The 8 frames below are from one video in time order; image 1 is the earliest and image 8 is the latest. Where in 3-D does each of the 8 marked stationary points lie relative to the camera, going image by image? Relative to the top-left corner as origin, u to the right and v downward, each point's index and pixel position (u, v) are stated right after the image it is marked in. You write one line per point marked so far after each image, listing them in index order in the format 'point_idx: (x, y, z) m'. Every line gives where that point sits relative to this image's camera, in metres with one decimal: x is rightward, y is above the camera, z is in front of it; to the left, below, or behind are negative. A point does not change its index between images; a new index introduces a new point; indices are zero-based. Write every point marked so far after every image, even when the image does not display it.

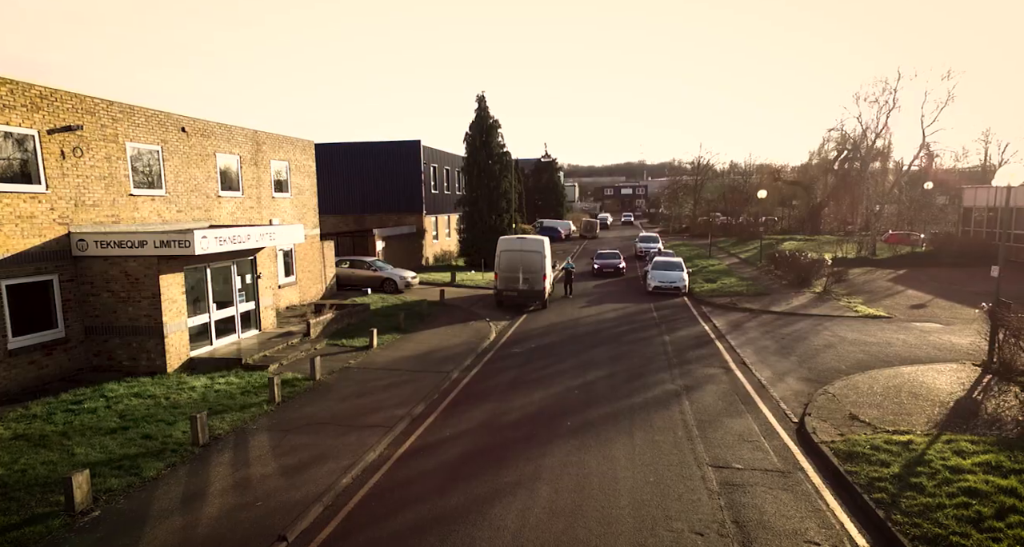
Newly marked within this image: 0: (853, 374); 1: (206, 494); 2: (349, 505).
0: (+7.1, -2.1, +14.2) m
1: (-3.8, -2.7, +8.6) m
2: (-2.0, -2.9, +8.6) m
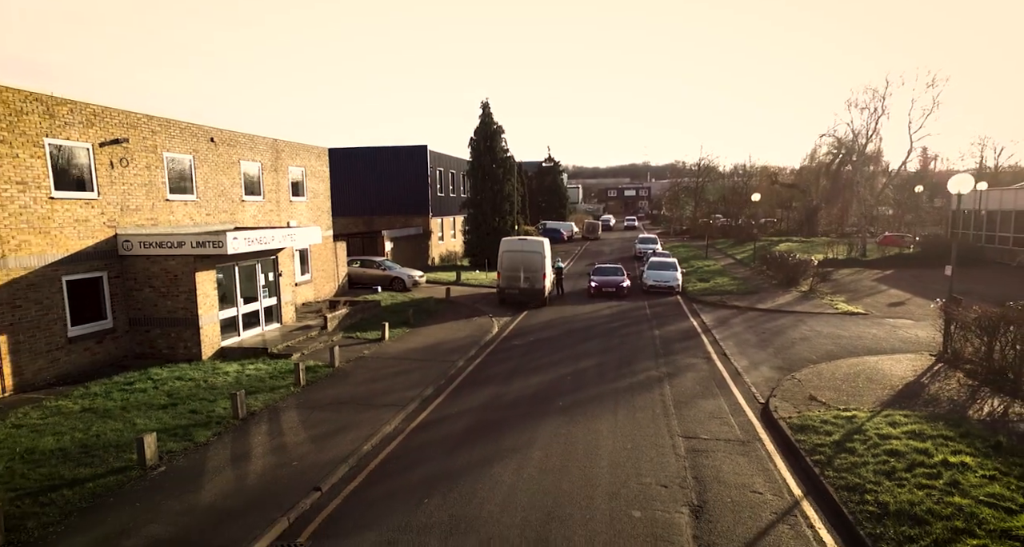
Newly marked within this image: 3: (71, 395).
0: (+7.1, -2.0, +15.7) m
1: (-3.9, -2.7, +10.2) m
2: (-2.1, -2.8, +10.1) m
3: (-7.9, -2.2, +12.3) m
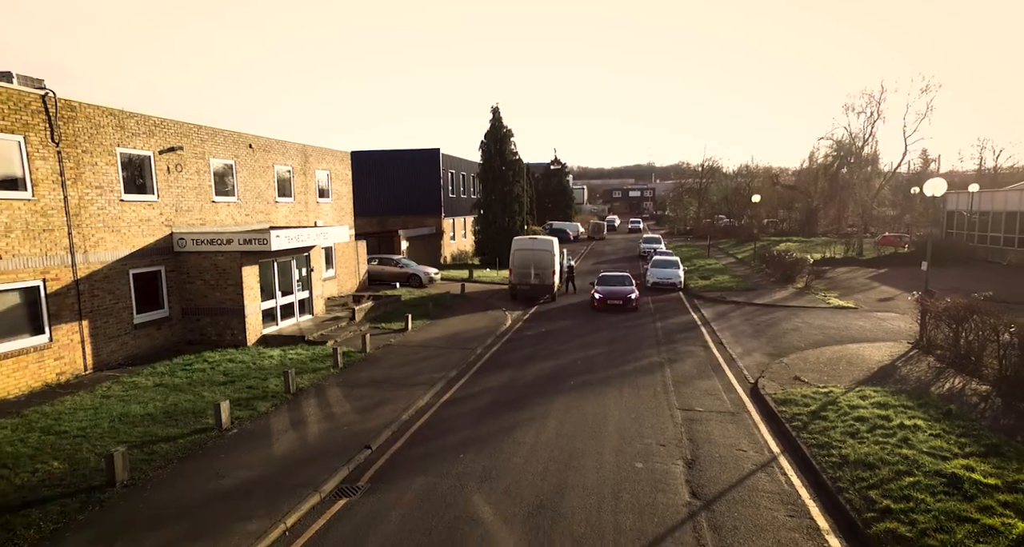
0: (+7.4, -1.9, +17.3) m
1: (-3.6, -2.5, +11.8) m
2: (-1.7, -2.7, +11.8) m
3: (-7.6, -2.0, +14.0) m
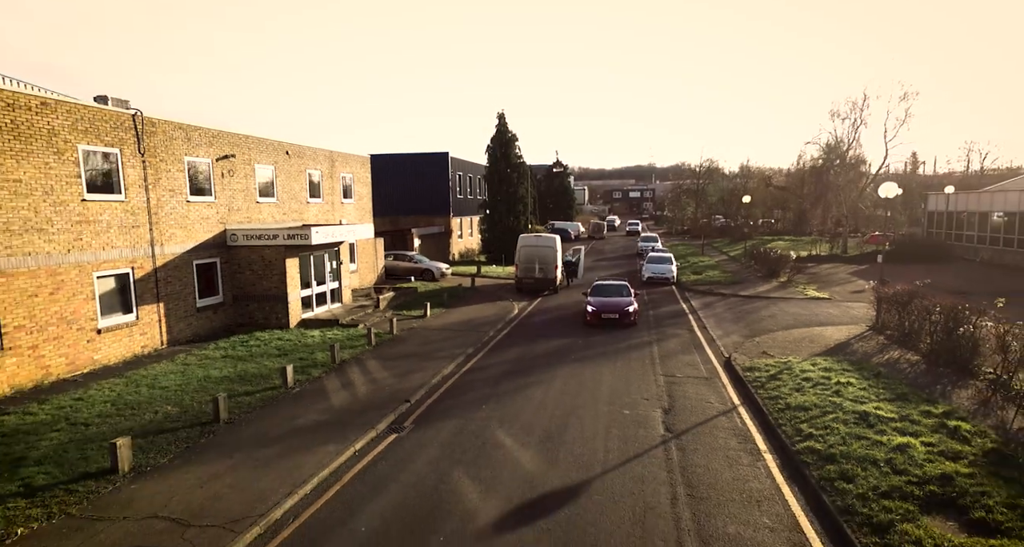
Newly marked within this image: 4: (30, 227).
0: (+7.7, -1.7, +19.8) m
1: (-3.3, -2.3, +14.4) m
2: (-1.5, -2.4, +14.3) m
3: (-7.3, -1.8, +16.5) m
4: (-9.0, +0.8, +12.7) m
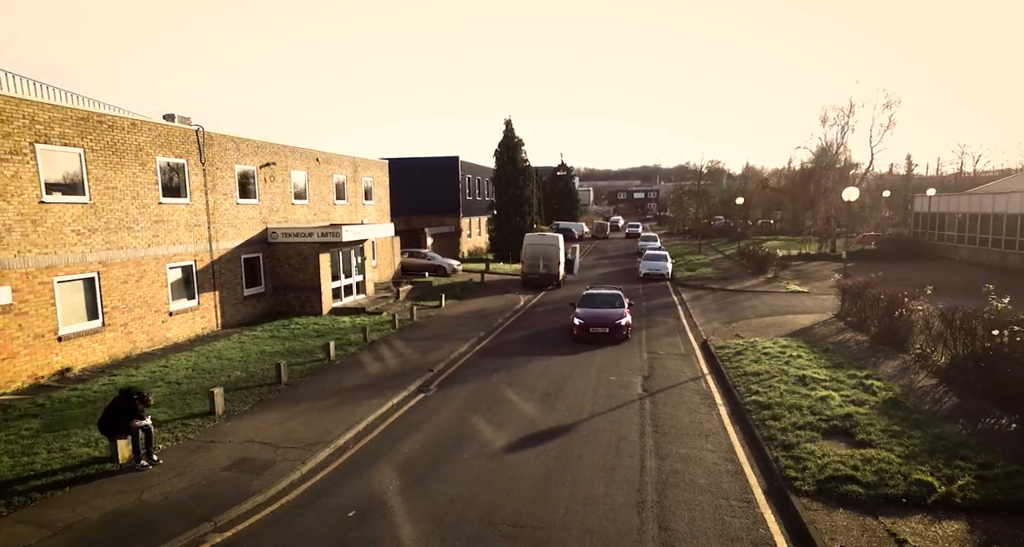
0: (+7.9, -1.5, +22.4) m
1: (-3.2, -2.1, +17.0) m
2: (-1.3, -2.2, +16.9) m
3: (-7.1, -1.6, +19.2) m
4: (-8.8, +1.1, +15.4) m
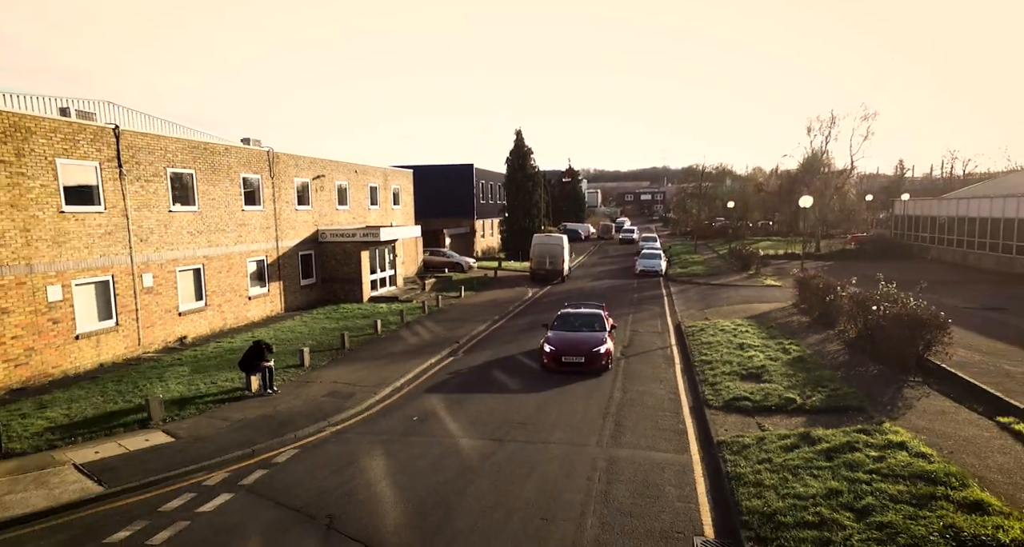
0: (+8.3, -1.3, +26.5) m
1: (-2.9, -1.9, +21.4) m
2: (-1.1, -2.0, +21.2) m
3: (-6.8, -1.3, +23.6) m
4: (-8.5, +1.3, +19.8) m
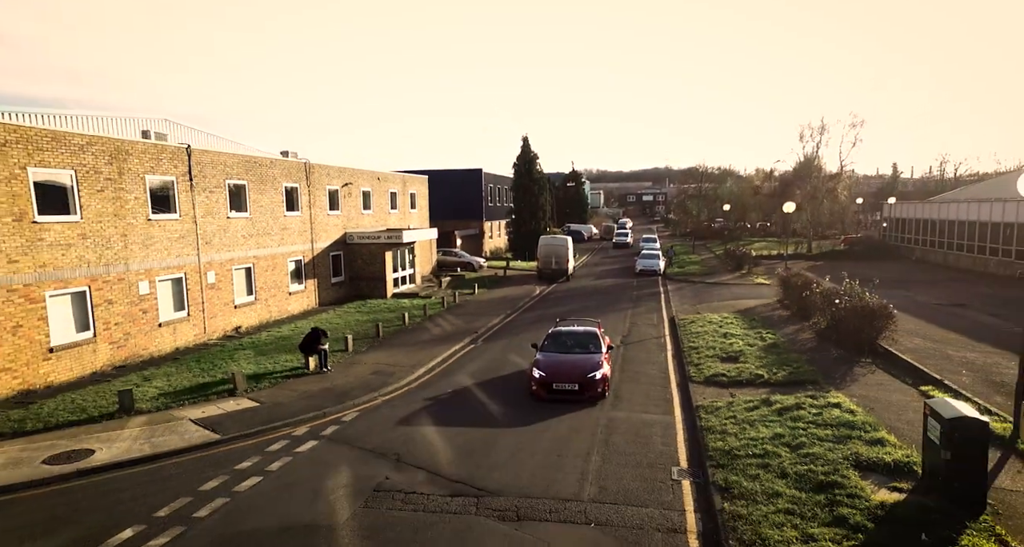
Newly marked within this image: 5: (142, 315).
0: (+8.7, -1.2, +29.1) m
1: (-2.5, -1.8, +24.0) m
2: (-0.6, -2.0, +23.9) m
3: (-6.4, -1.3, +26.2) m
4: (-8.1, +1.3, +22.5) m
5: (-8.9, -1.0, +16.4) m
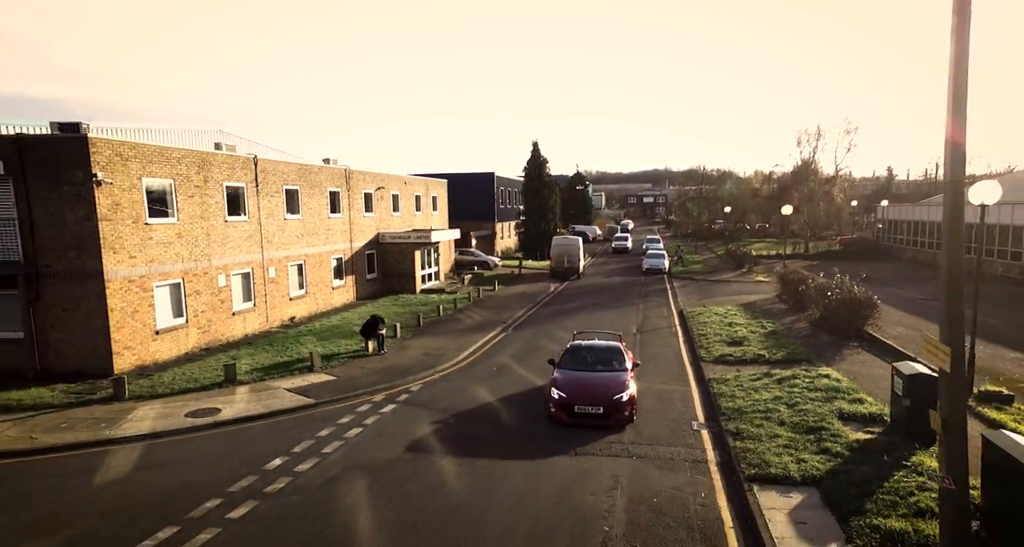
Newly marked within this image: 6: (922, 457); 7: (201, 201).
0: (+9.6, -1.1, +31.5) m
1: (-1.6, -1.7, +26.4) m
2: (+0.2, -1.8, +26.2) m
3: (-5.5, -1.1, +28.6) m
4: (-7.2, +1.5, +24.8) m
5: (-8.0, -0.8, +18.8) m
6: (+5.6, -2.5, +9.4) m
7: (-8.2, +1.9, +18.0) m
